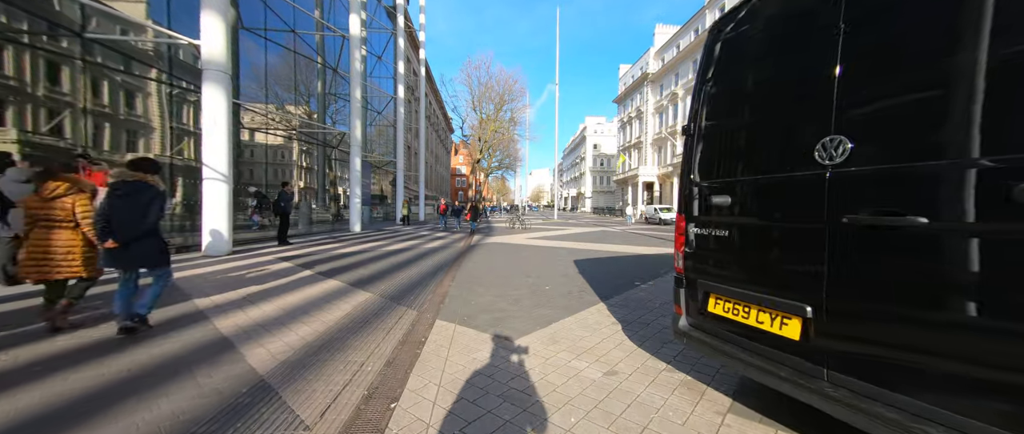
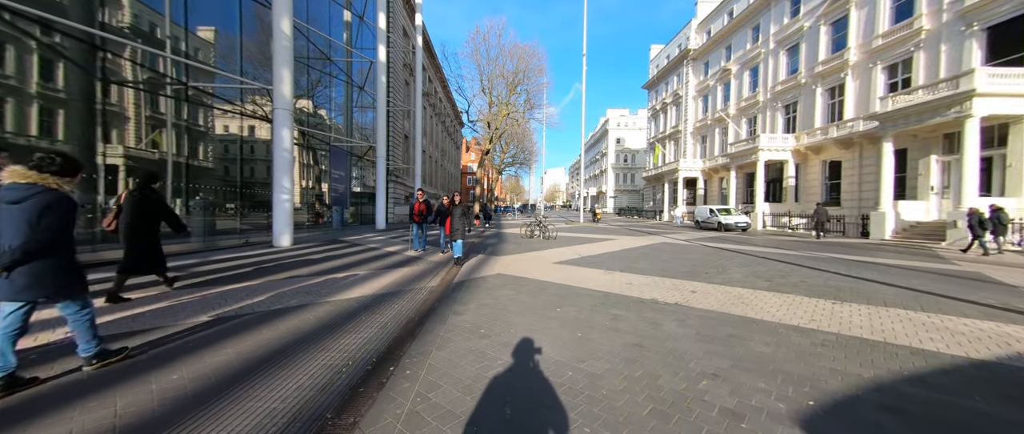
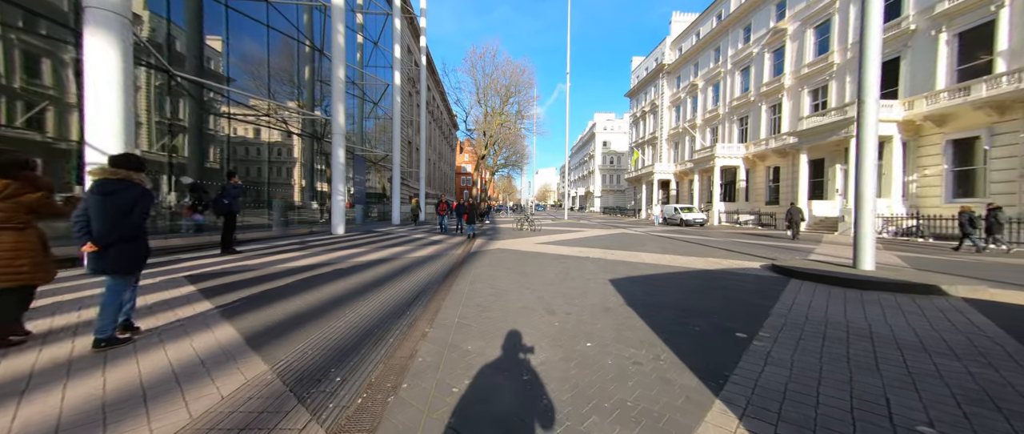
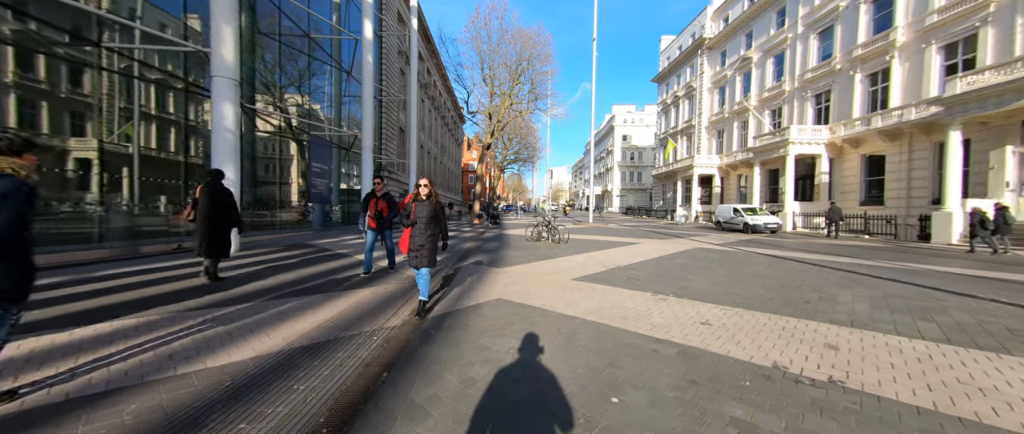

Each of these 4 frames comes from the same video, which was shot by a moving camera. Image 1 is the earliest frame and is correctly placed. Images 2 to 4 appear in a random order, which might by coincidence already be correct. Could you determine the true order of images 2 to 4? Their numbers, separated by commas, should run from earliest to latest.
3, 2, 4
